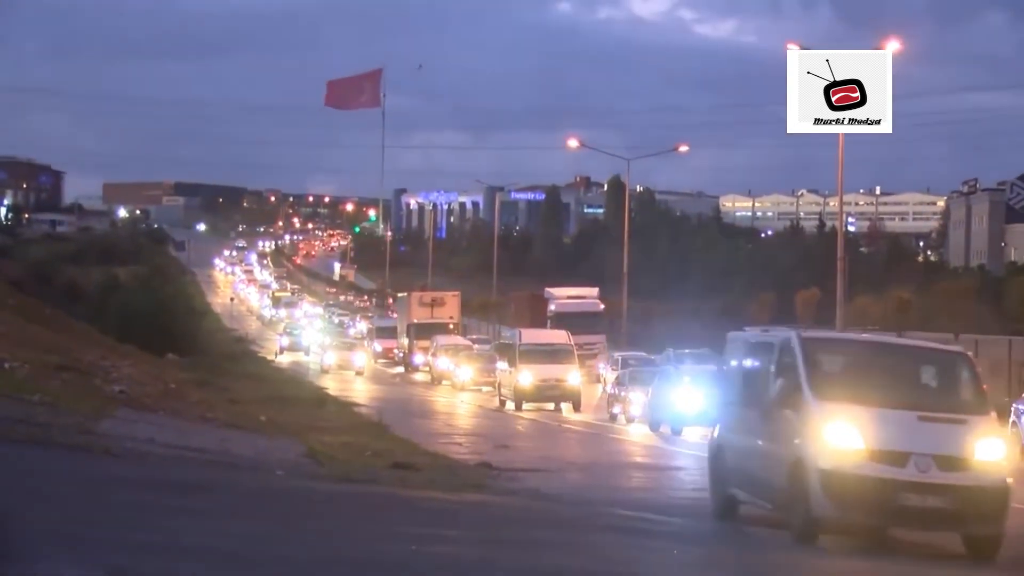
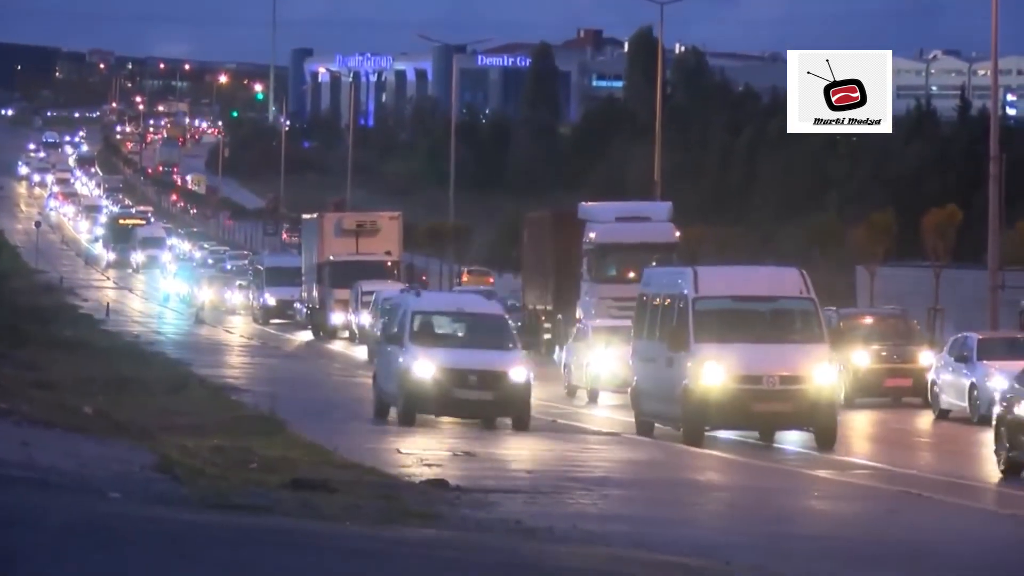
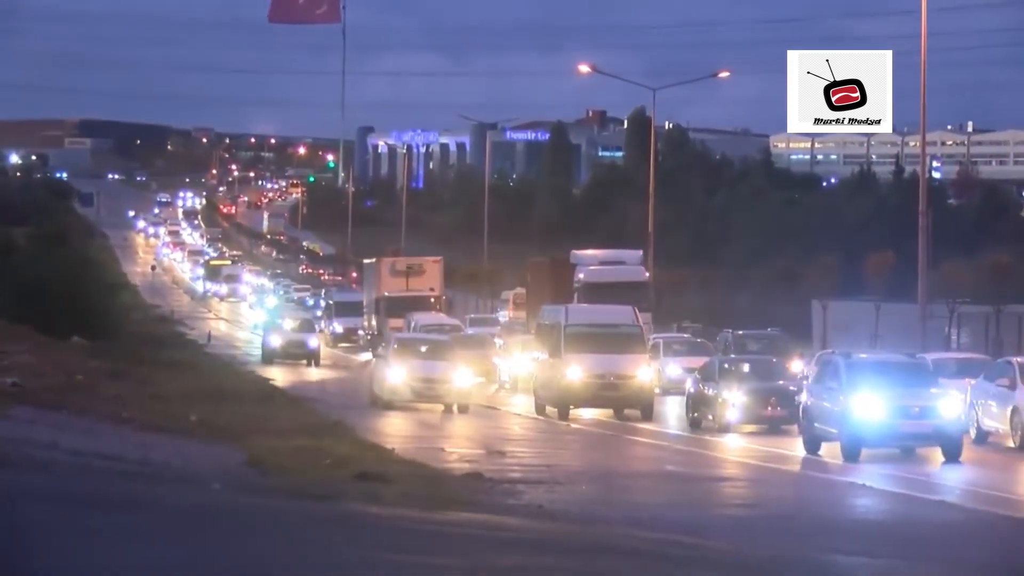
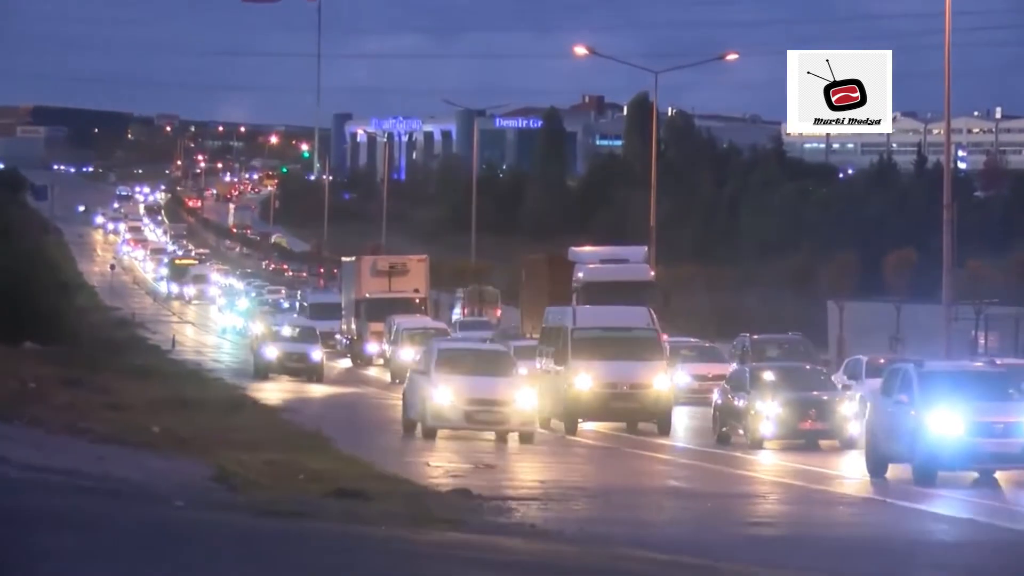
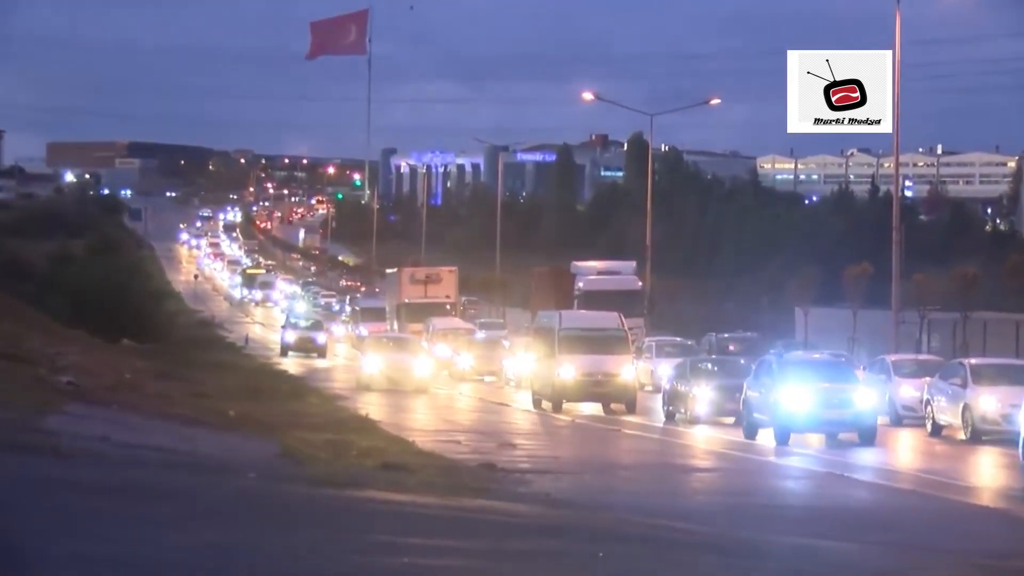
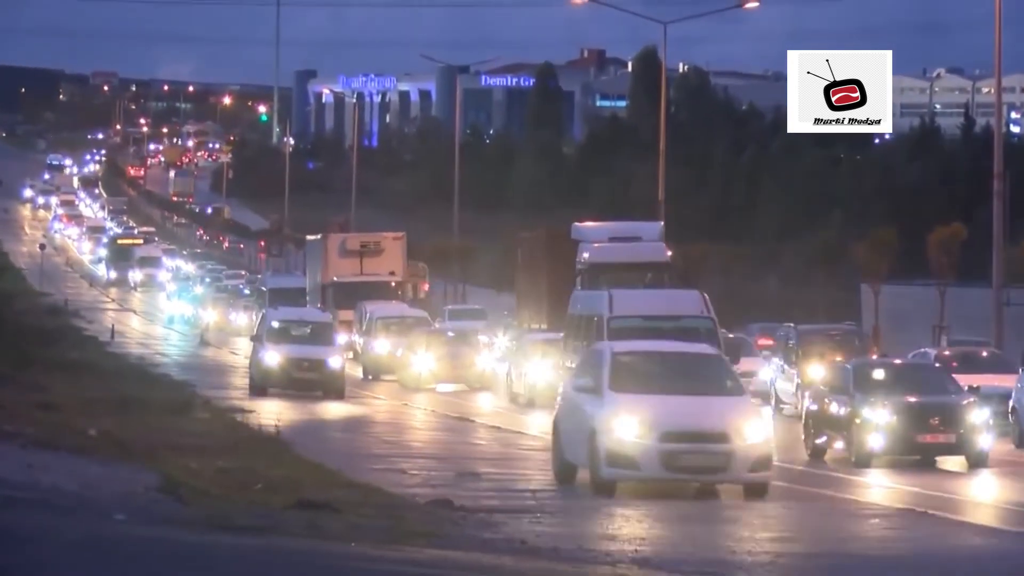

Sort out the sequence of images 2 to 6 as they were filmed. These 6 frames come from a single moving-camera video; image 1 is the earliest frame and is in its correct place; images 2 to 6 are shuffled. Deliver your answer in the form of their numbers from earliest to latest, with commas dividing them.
5, 3, 4, 6, 2
